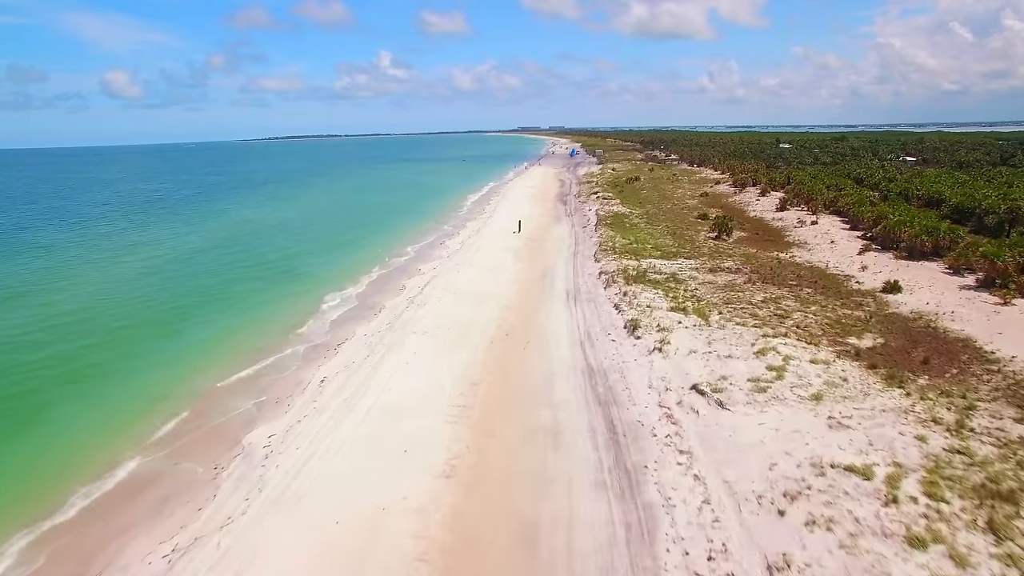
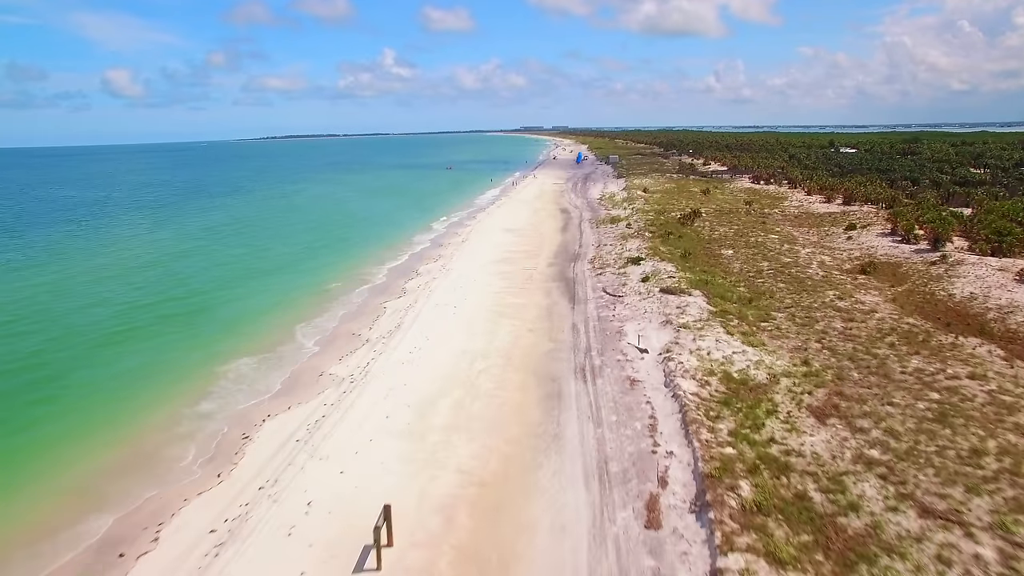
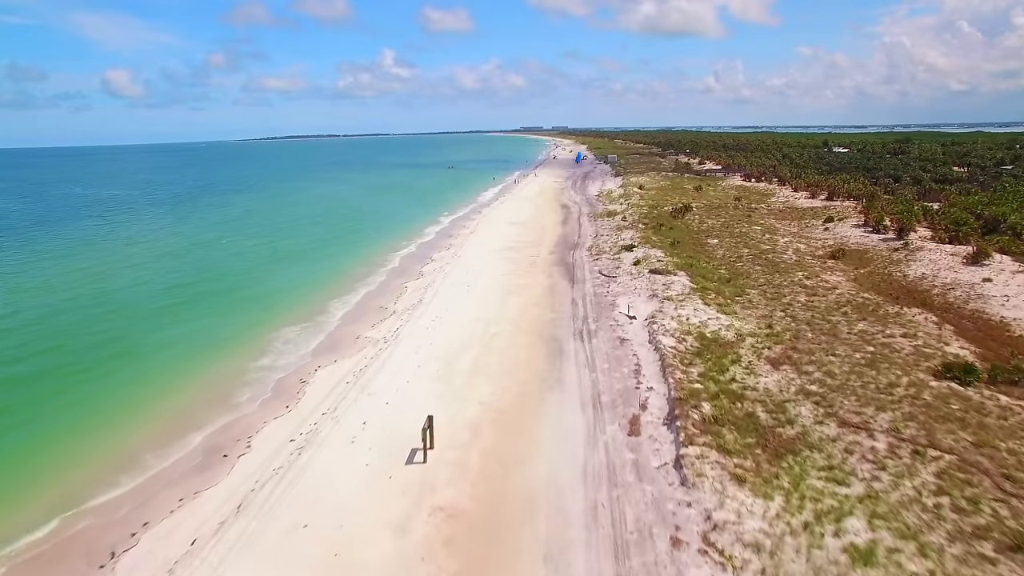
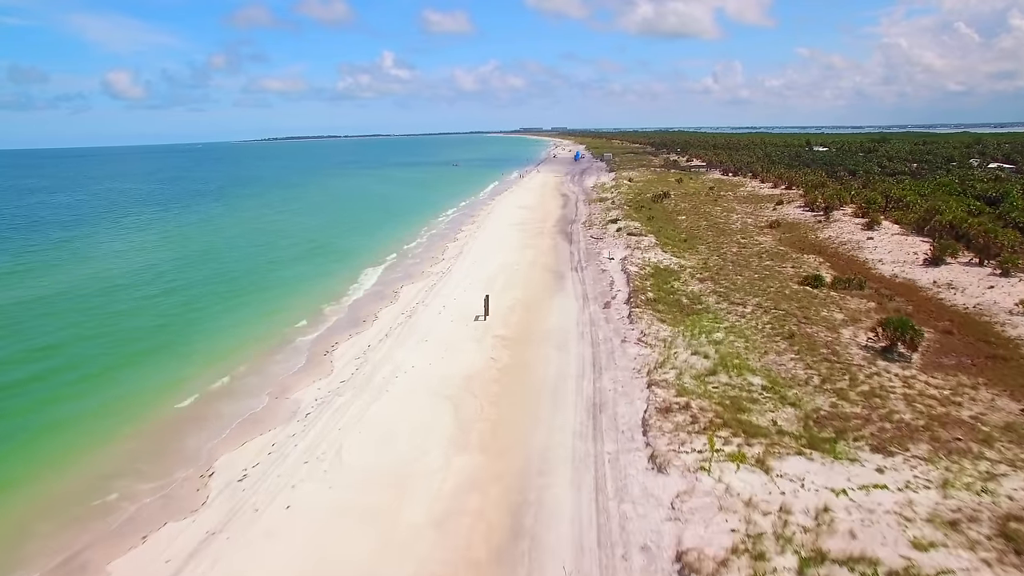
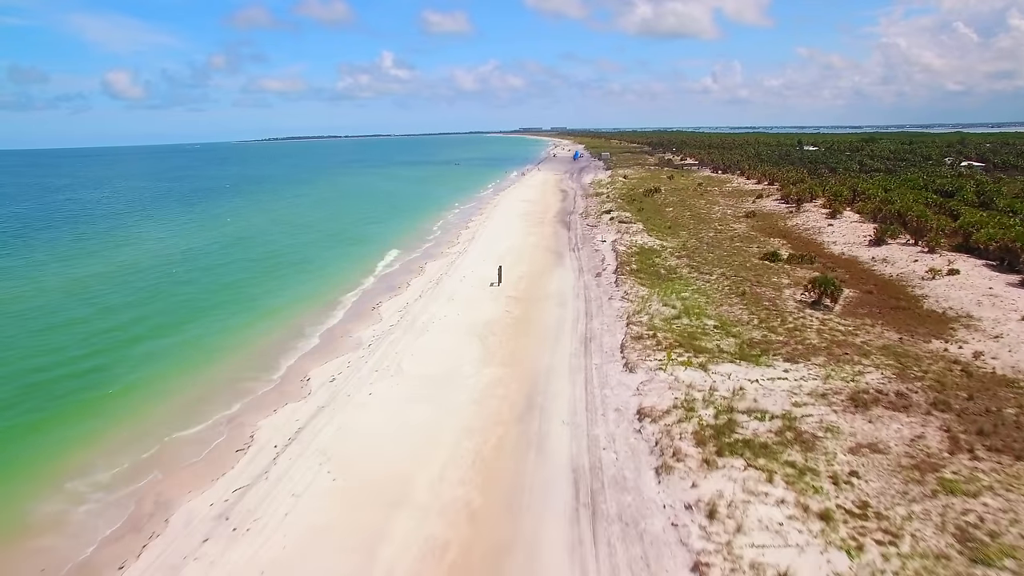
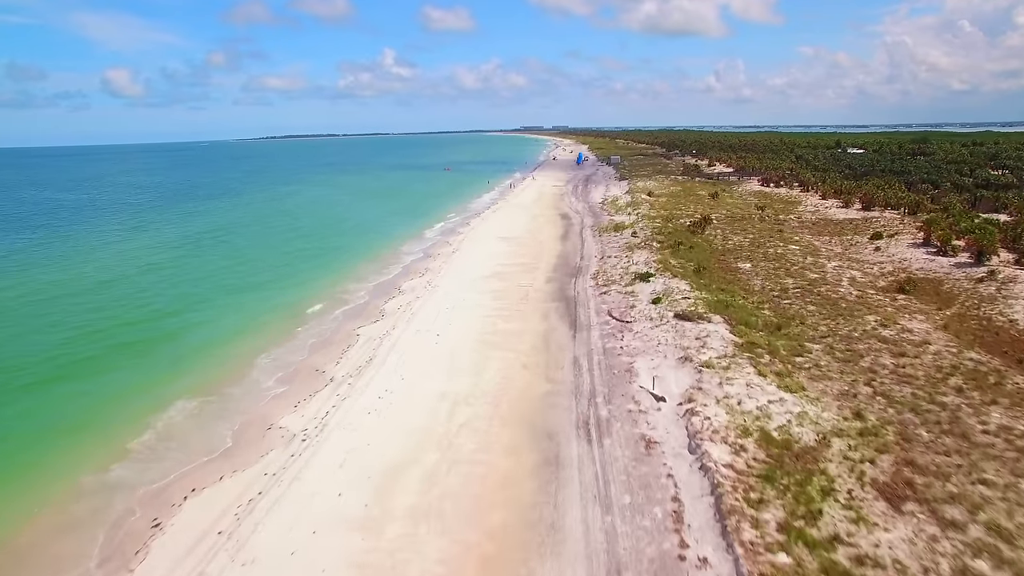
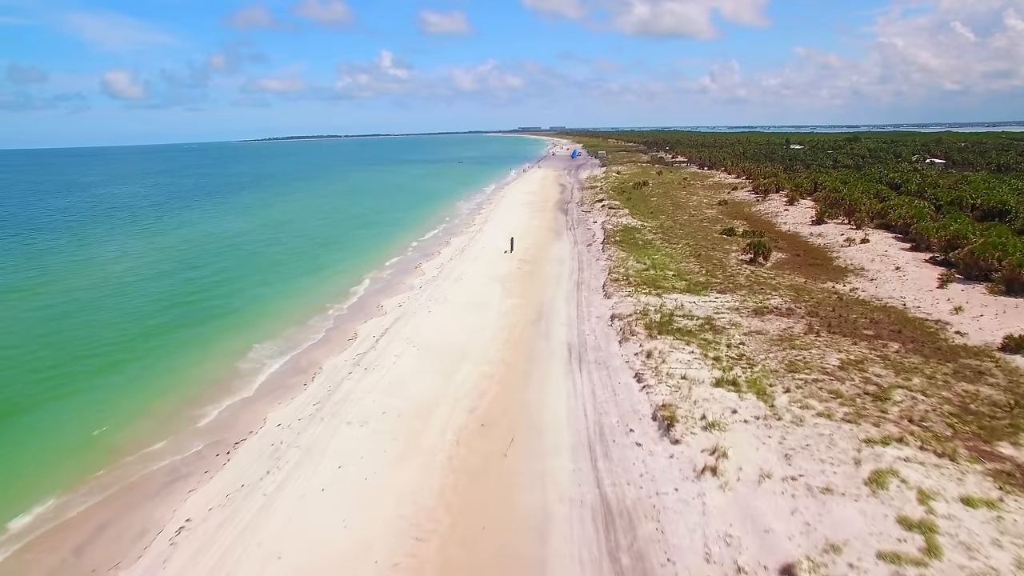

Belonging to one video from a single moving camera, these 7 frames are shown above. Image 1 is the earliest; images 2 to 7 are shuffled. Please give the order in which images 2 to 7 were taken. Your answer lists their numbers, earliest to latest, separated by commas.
7, 5, 4, 3, 2, 6
